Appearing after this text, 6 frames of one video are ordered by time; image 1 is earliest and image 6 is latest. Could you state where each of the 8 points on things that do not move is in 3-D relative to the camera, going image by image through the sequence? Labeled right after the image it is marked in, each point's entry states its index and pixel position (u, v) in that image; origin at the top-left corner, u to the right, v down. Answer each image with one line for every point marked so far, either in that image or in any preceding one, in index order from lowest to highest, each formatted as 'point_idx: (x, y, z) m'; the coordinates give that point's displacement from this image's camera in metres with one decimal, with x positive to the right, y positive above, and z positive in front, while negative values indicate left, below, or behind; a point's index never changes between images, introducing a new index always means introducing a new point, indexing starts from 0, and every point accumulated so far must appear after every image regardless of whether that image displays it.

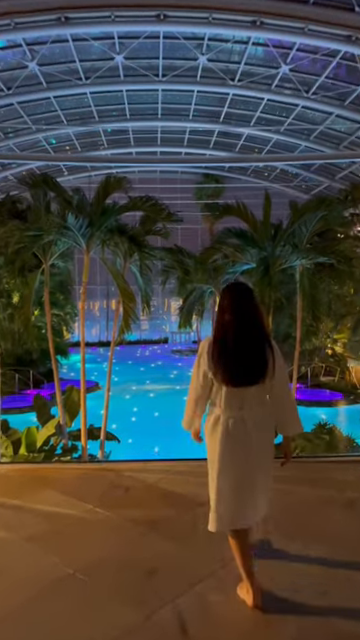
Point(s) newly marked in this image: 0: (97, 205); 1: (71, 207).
0: (-1.0, +1.4, +4.7) m
1: (-1.3, +1.3, +4.6) m
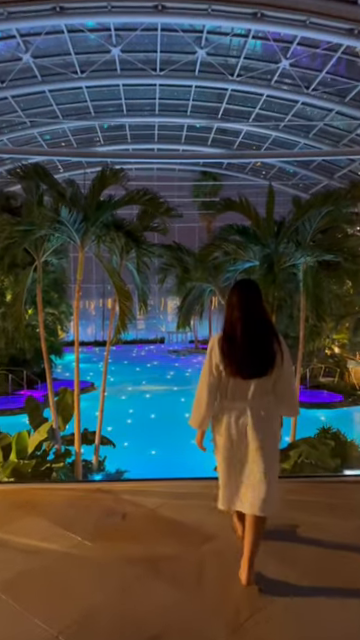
0: (-1.0, +1.4, +4.4) m
1: (-1.3, +1.3, +4.3) m
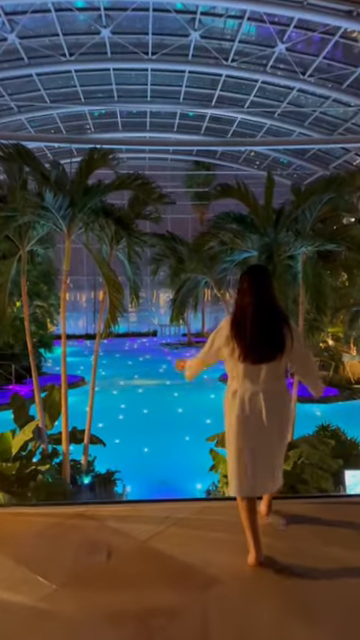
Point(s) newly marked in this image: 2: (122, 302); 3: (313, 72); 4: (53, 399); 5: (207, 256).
0: (-1.1, +1.5, +4.1) m
1: (-1.3, +1.4, +4.0) m
2: (-0.7, +0.2, +4.5) m
3: (+4.4, +8.2, +12.9) m
4: (-1.7, -1.0, +5.2) m
5: (+0.4, +0.9, +5.4) m
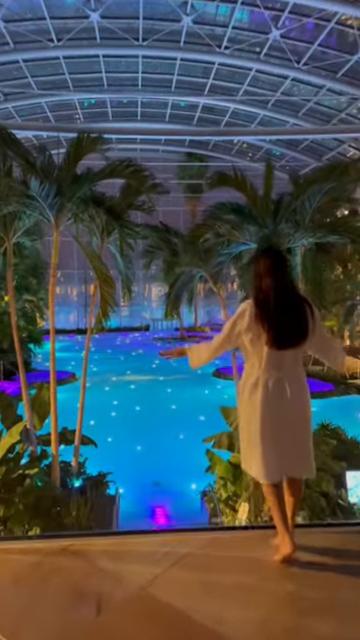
0: (-1.1, +1.5, +3.9) m
1: (-1.4, +1.4, +3.8) m
2: (-0.7, +0.3, +4.2) m
3: (+4.1, +8.4, +12.7) m
4: (-1.7, -1.0, +4.9) m
5: (+0.3, +0.9, +5.2) m
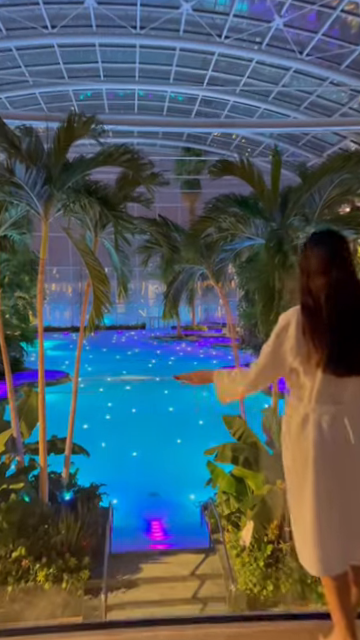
0: (-1.1, +1.5, +3.5) m
1: (-1.4, +1.4, +3.4) m
2: (-0.7, +0.2, +3.9) m
3: (+4.1, +8.4, +12.3) m
4: (-1.8, -1.0, +4.6) m
5: (+0.3, +0.9, +4.8) m
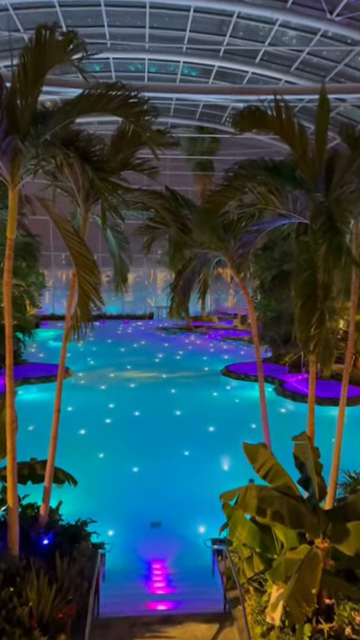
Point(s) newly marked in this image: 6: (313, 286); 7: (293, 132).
0: (-1.0, +1.5, +2.5) m
1: (-1.3, +1.4, +2.4) m
2: (-0.6, +0.2, +3.0) m
3: (+4.5, +8.6, +11.0) m
4: (-1.7, -1.0, +3.7) m
5: (+0.4, +0.9, +3.8) m
6: (+1.0, +0.3, +2.9) m
7: (+0.9, +1.4, +3.0) m
